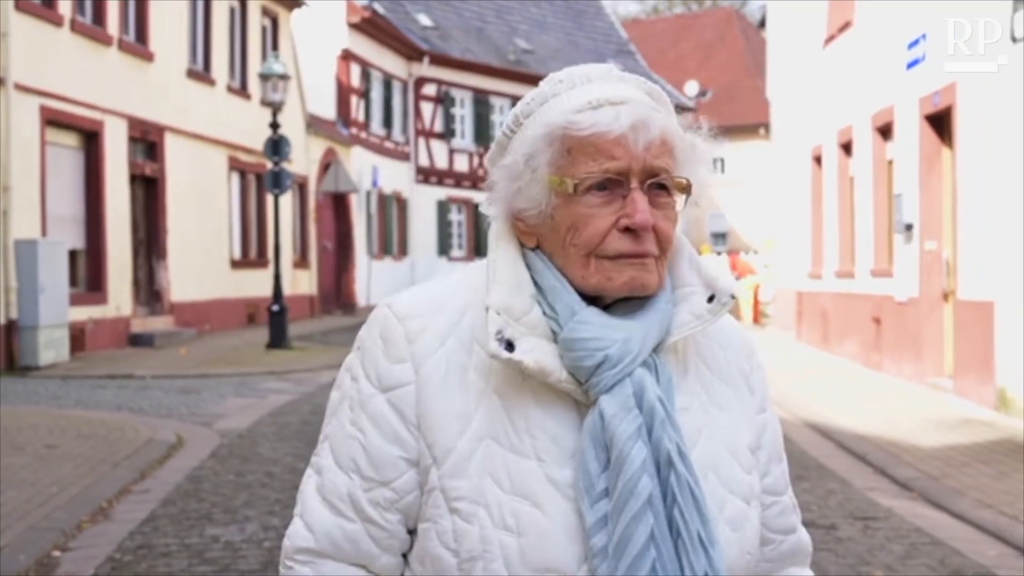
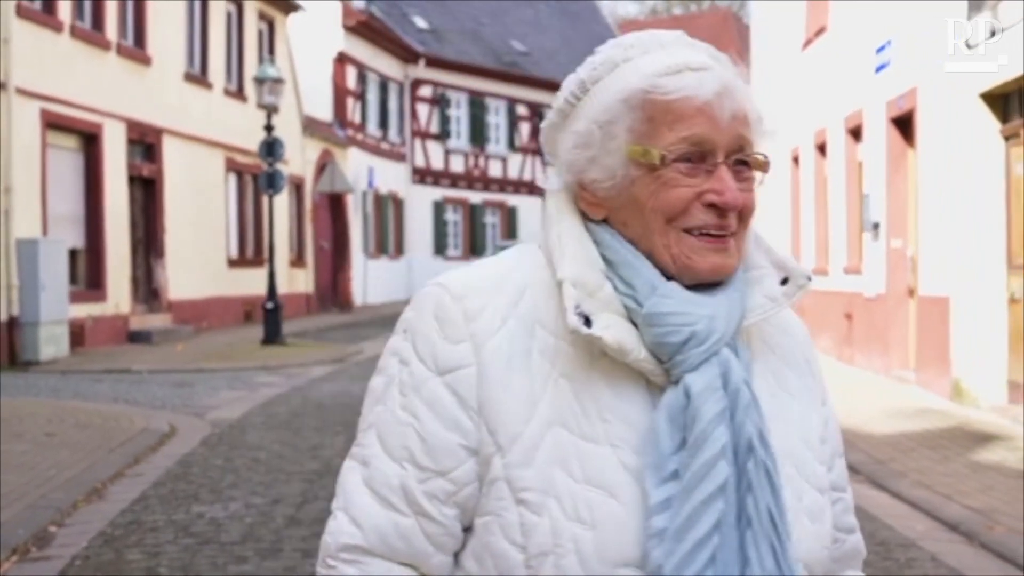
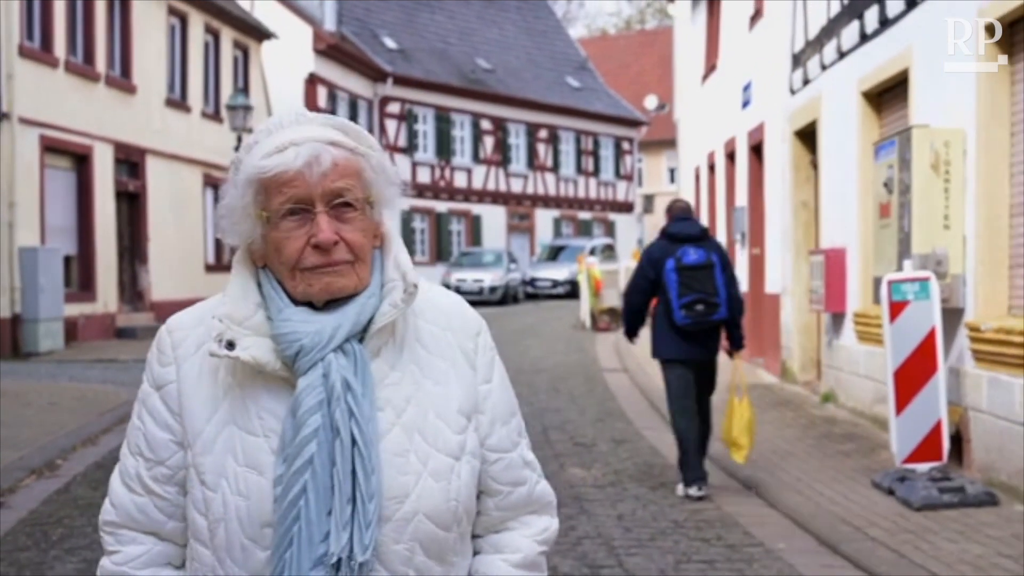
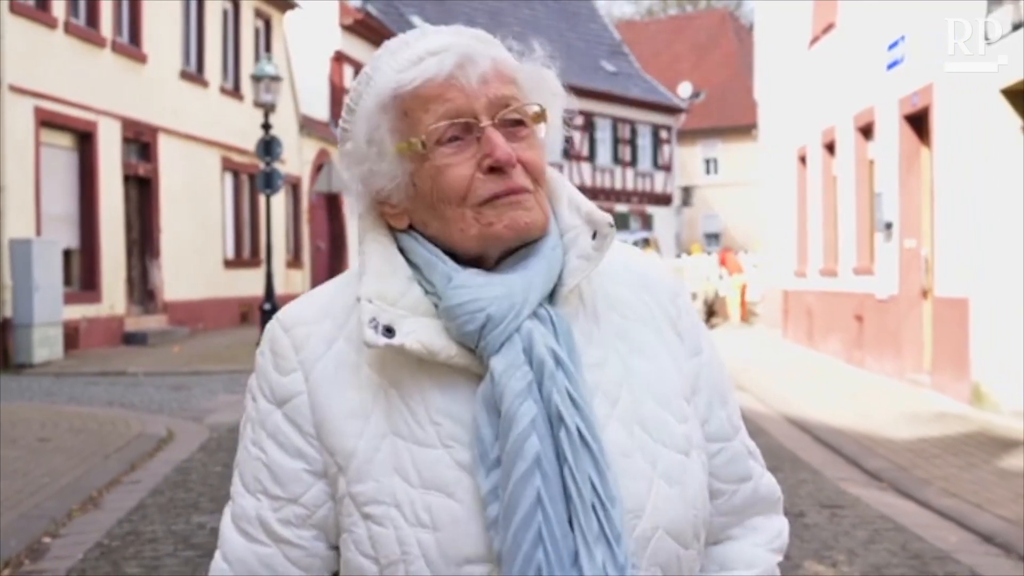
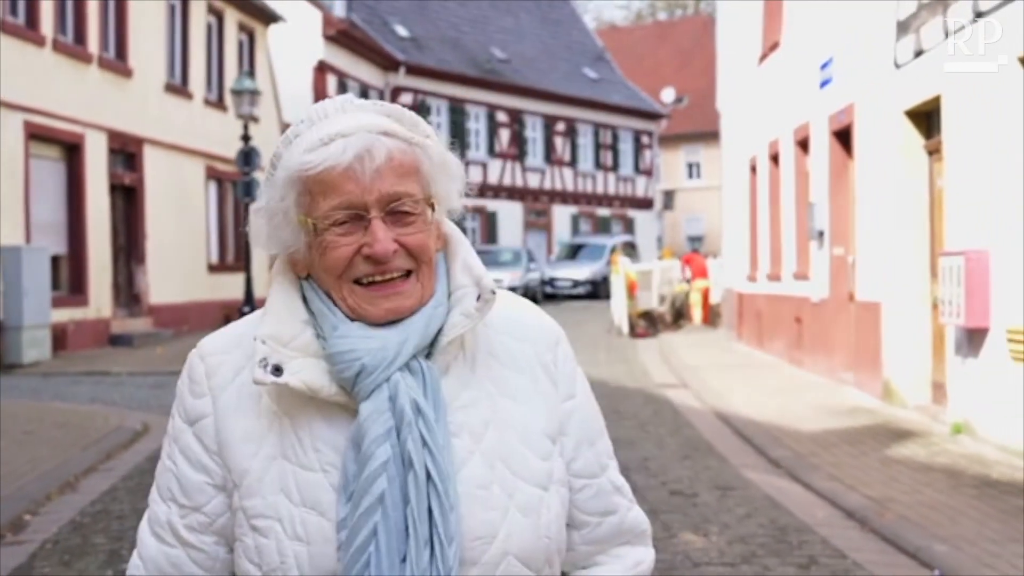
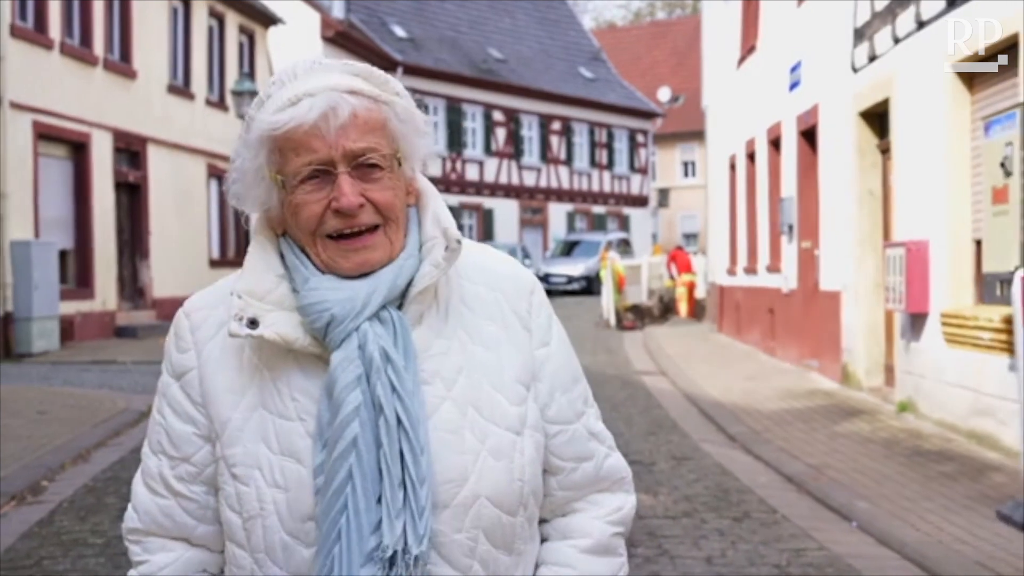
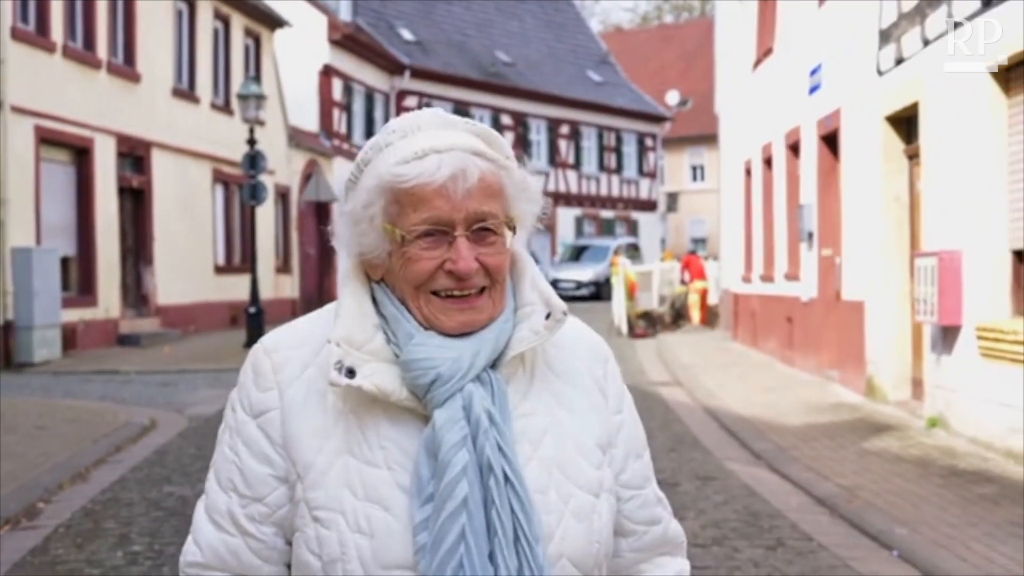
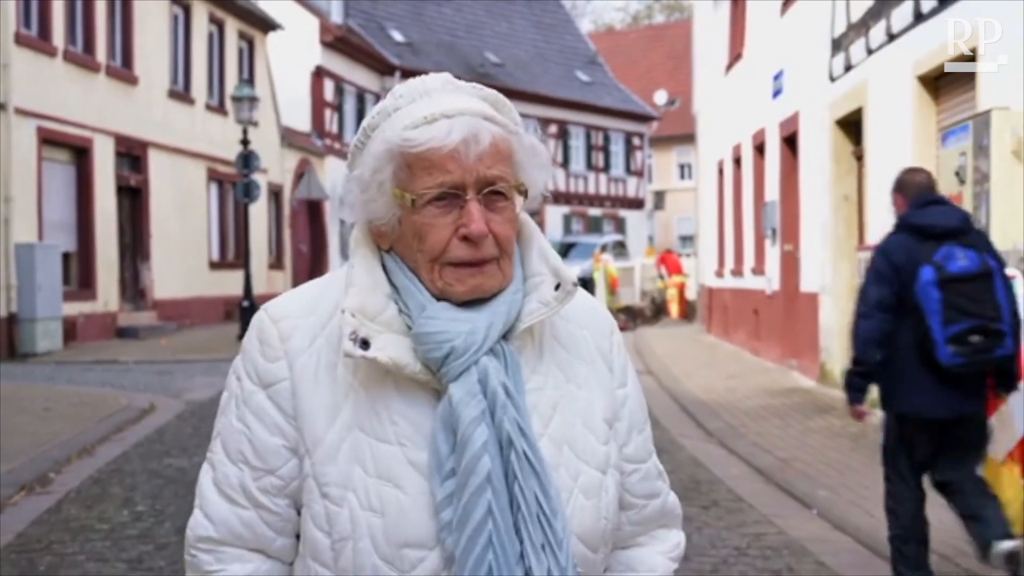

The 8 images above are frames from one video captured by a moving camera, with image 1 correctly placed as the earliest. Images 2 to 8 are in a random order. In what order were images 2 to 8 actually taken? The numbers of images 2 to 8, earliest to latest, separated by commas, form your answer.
4, 2, 5, 7, 6, 8, 3
